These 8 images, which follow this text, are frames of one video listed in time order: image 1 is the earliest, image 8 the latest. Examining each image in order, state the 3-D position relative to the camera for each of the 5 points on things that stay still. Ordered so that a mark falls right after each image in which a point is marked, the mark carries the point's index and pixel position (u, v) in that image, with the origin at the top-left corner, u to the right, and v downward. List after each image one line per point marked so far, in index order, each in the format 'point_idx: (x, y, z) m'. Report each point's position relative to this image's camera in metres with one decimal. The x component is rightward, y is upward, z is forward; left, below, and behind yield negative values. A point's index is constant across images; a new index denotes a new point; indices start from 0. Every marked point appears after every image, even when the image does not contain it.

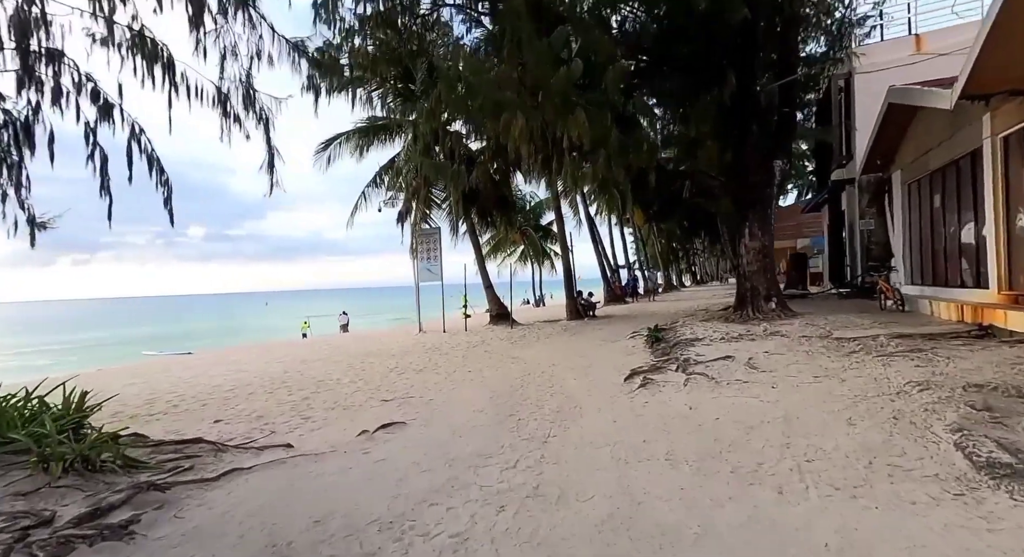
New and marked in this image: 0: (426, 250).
0: (-3.0, +1.0, +17.4) m
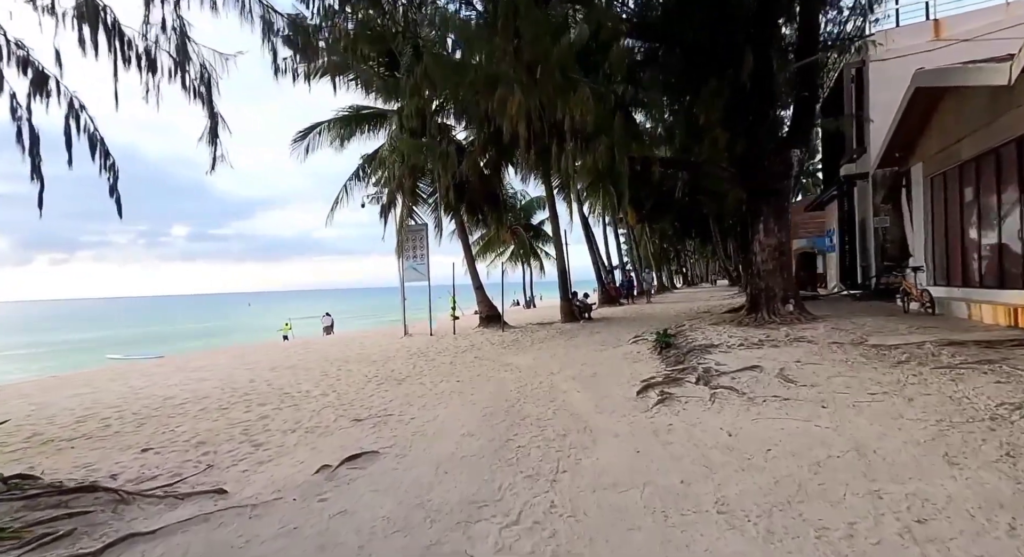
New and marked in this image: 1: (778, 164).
0: (-3.3, +1.0, +16.4) m
1: (+4.9, +2.1, +9.2) m
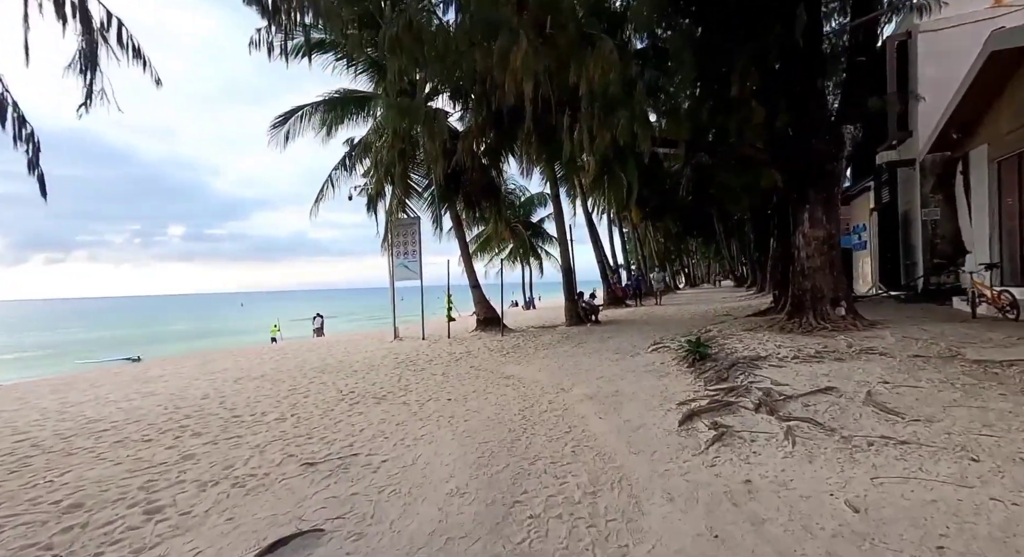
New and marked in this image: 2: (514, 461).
0: (-3.3, +1.0, +15.0) m
1: (+5.0, +2.1, +7.9) m
2: (0.0, -1.4, +4.0) m
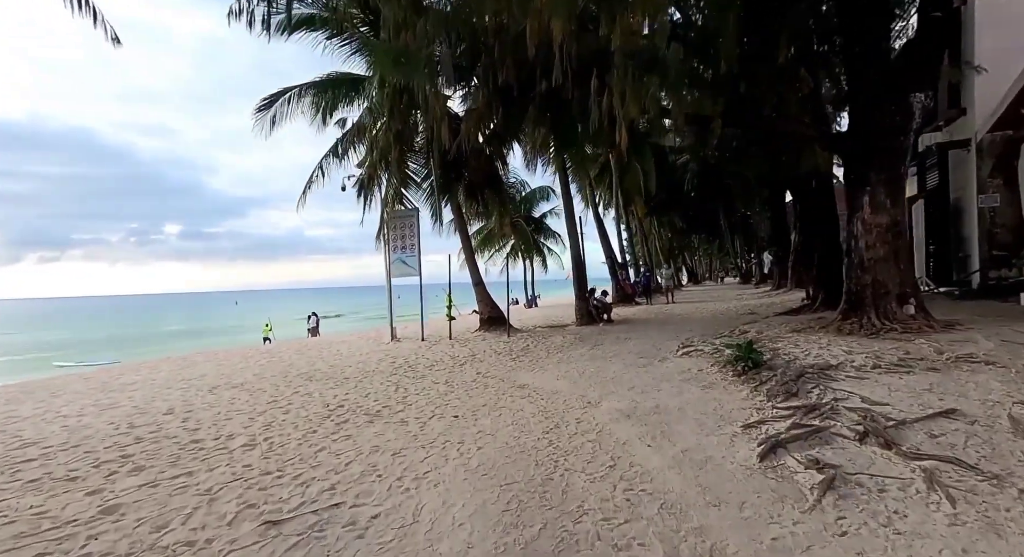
0: (-3.1, +1.1, +13.9) m
1: (+5.2, +2.2, +6.8) m
2: (+0.2, -1.4, +2.9) m
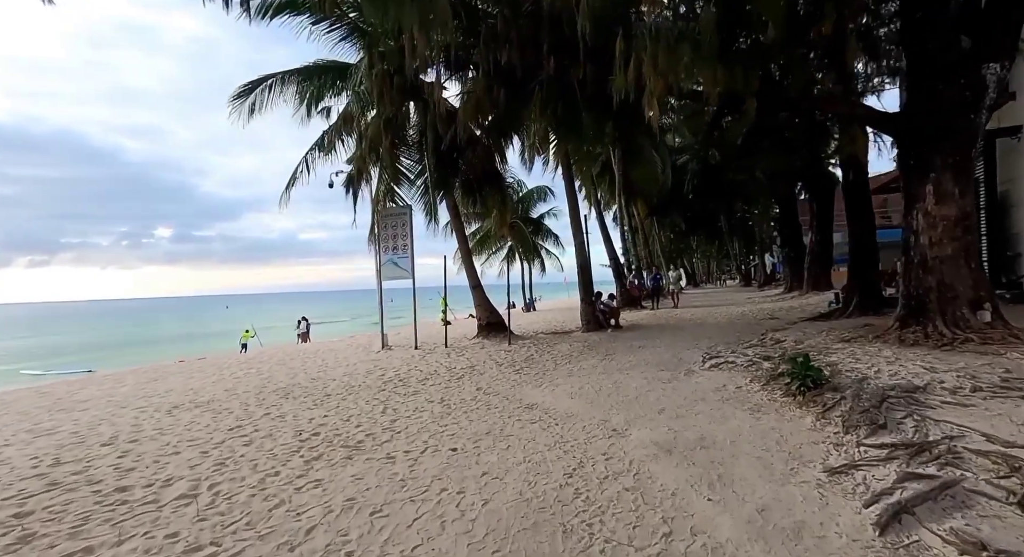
0: (-3.1, +1.1, +12.9) m
1: (+5.2, +2.2, +5.9) m
2: (+0.4, -1.4, +1.9) m
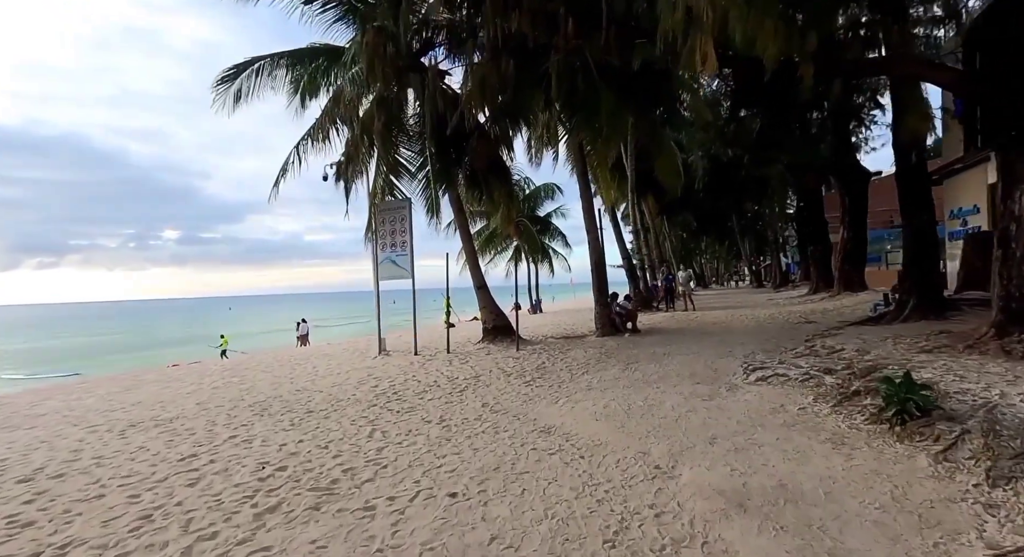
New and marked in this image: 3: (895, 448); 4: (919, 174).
0: (-2.9, +1.1, +11.9) m
1: (+5.4, +2.2, +4.8) m
2: (+0.4, -1.3, +0.9) m
3: (+2.7, -1.2, +3.5) m
4: (+6.8, +1.7, +8.4) m
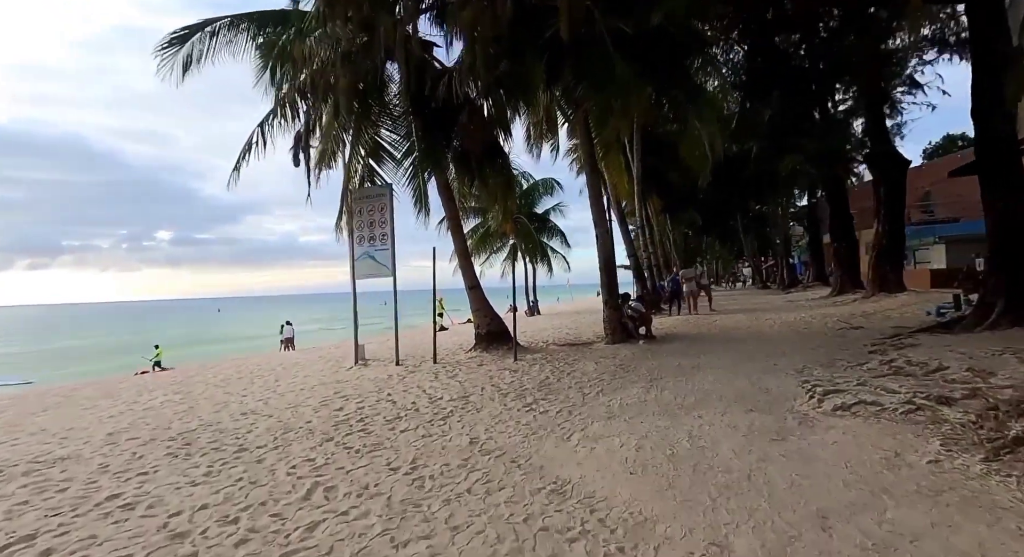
0: (-3.0, +1.1, +10.3) m
1: (+5.4, +2.3, +3.3) m
2: (+0.5, -1.3, -0.7) m
3: (+2.7, -1.1, +2.0) m
4: (+6.8, +1.7, +6.9) m
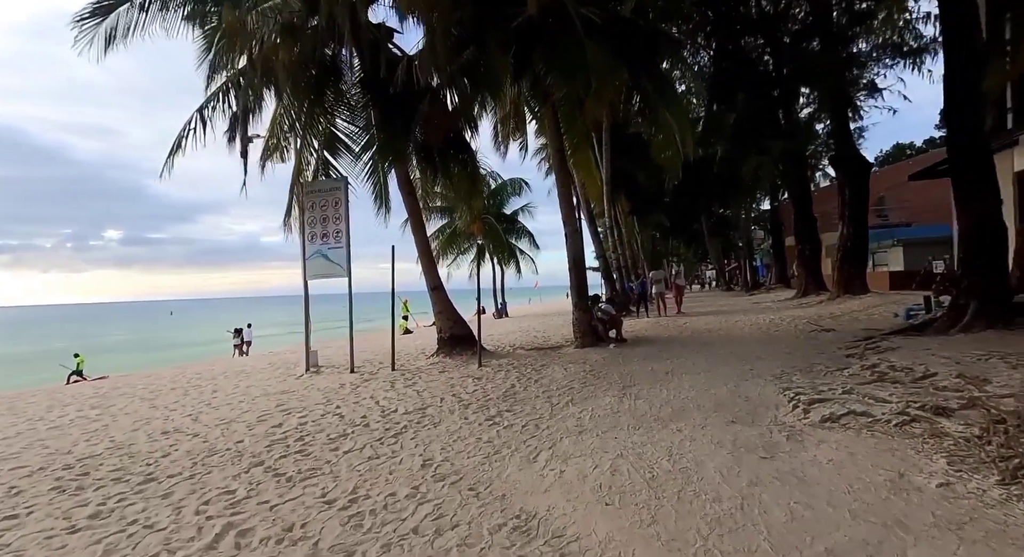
0: (-3.7, +1.1, +9.5) m
1: (+5.1, +2.3, +3.1) m
2: (+0.5, -1.3, -1.2) m
3: (+2.5, -1.1, +1.6) m
4: (+6.3, +1.7, +6.8) m
